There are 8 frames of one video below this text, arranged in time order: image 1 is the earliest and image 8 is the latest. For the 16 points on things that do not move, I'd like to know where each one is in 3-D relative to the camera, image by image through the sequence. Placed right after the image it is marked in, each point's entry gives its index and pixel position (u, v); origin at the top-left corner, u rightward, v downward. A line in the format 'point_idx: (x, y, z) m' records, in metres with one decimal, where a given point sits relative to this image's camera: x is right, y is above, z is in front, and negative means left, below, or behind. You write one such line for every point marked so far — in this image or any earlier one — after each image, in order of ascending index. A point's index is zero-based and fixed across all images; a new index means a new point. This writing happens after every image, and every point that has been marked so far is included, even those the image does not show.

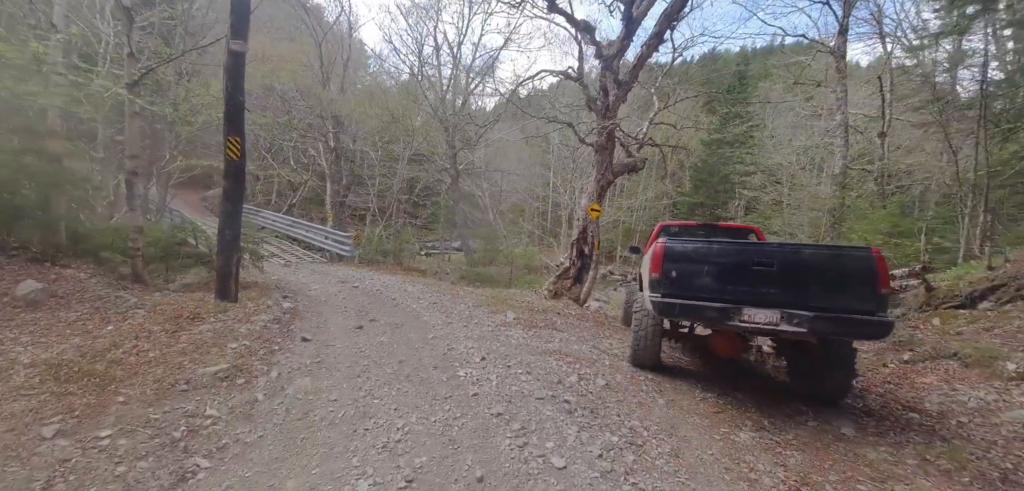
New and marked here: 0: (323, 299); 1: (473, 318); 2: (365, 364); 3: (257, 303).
0: (-3.1, -0.9, +7.3) m
1: (-0.5, -1.0, +6.1) m
2: (-1.5, -1.2, +4.4) m
3: (-3.8, -0.9, +6.5) m
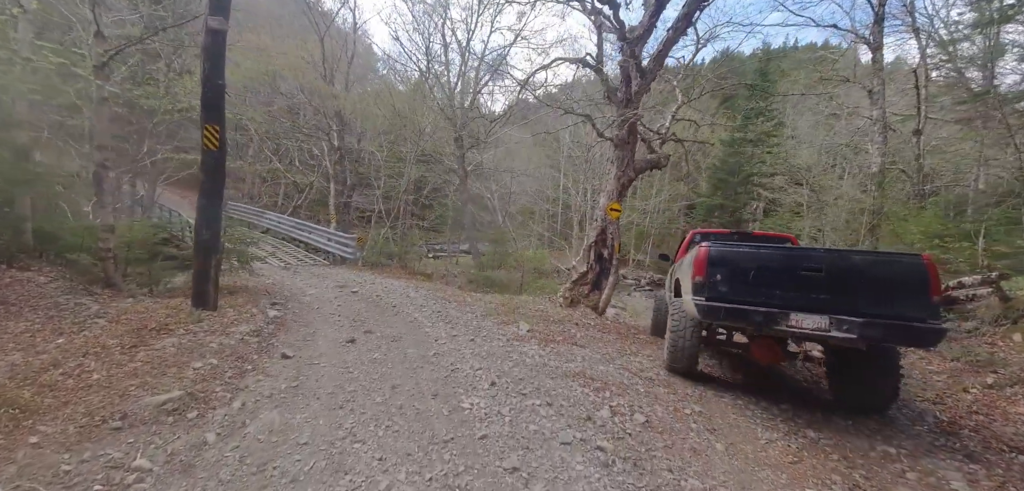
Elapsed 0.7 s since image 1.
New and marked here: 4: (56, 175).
0: (-3.0, -0.9, +6.6) m
1: (-0.4, -1.0, +5.4) m
2: (-1.3, -1.2, +3.6) m
3: (-3.6, -0.9, +5.8) m
4: (-6.6, +1.0, +6.3) m
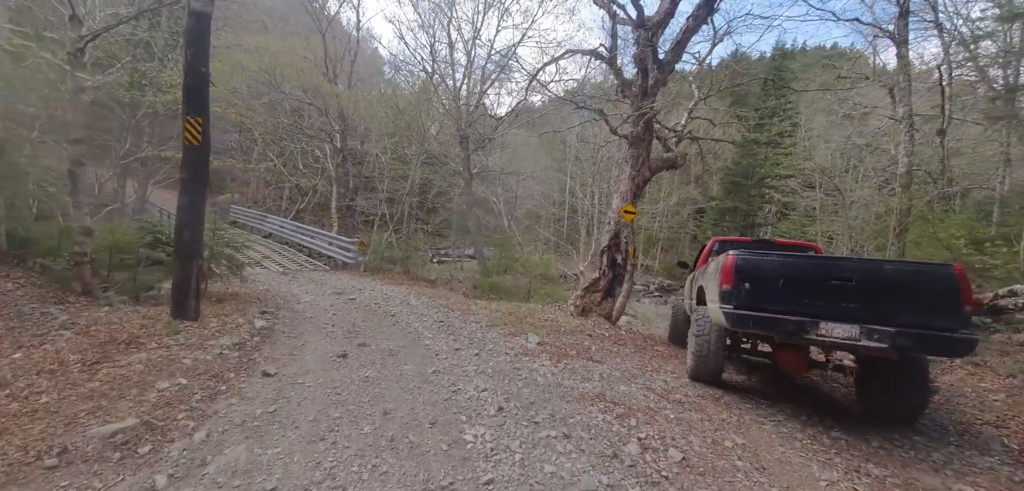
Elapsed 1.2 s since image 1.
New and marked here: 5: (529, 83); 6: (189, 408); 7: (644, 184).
0: (-2.8, -1.0, +6.1) m
1: (-0.3, -1.1, +4.9) m
2: (-1.3, -1.2, +3.1) m
3: (-3.5, -0.9, +5.4) m
4: (-6.5, +1.0, +5.9) m
5: (+0.3, +3.0, +8.1) m
6: (-2.3, -1.2, +3.2) m
7: (+2.3, +1.1, +7.6) m
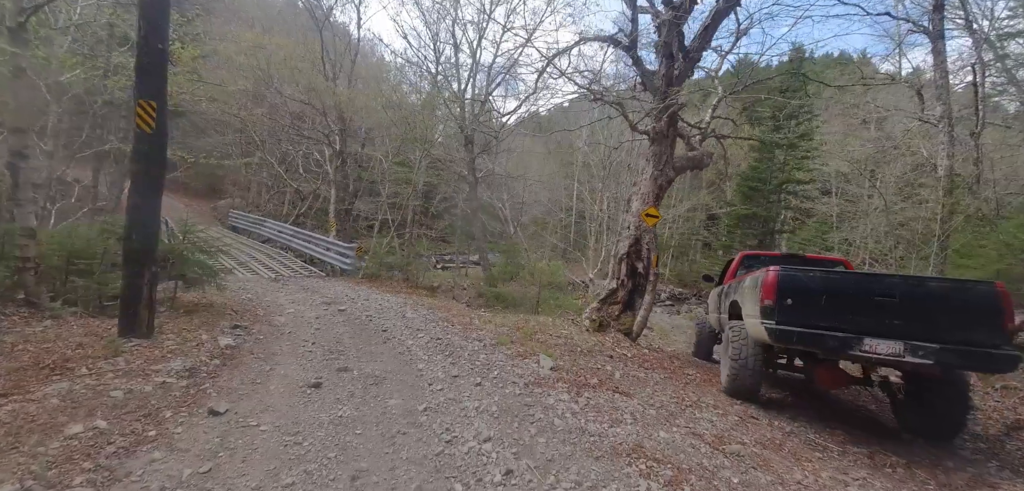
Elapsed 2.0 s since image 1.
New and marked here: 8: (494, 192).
0: (-2.7, -1.1, +5.3) m
1: (-0.2, -1.2, +4.1) m
2: (-1.2, -1.3, +2.4) m
3: (-3.5, -1.0, +4.6) m
4: (-6.4, +0.9, +5.2) m
5: (+0.5, +2.9, +7.3) m
6: (-2.3, -1.2, +2.4) m
7: (+2.4, +1.0, +6.8) m
8: (-0.8, +2.4, +19.5) m
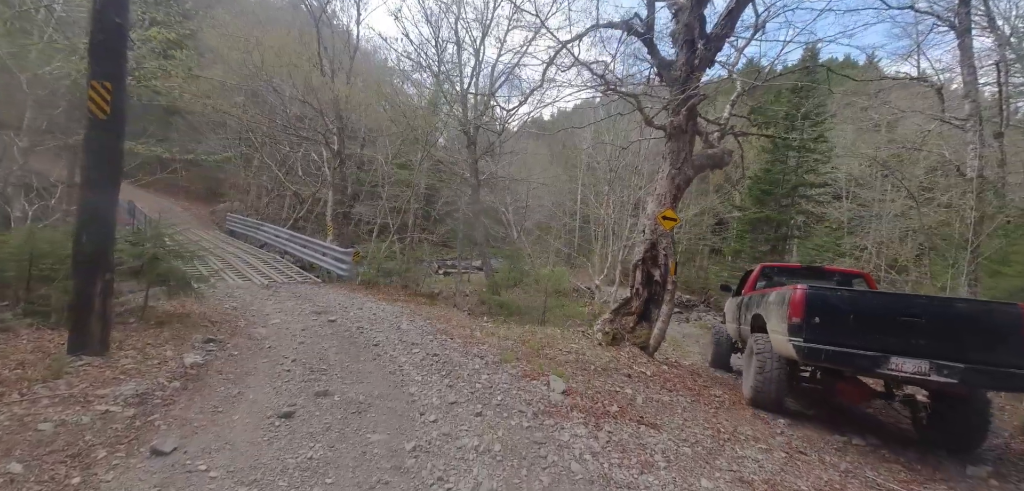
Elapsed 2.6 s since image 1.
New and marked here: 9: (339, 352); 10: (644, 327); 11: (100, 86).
0: (-2.7, -1.1, +4.8) m
1: (-0.1, -1.2, +3.5) m
2: (-1.2, -1.3, +1.8) m
3: (-3.4, -1.0, +4.1) m
4: (-6.3, +0.9, +4.7) m
5: (+0.5, +2.8, +6.8) m
6: (-2.2, -1.2, +1.8) m
7: (+2.5, +0.9, +6.2) m
8: (-0.7, +2.2, +19.0) m
9: (-1.9, -1.1, +4.7) m
10: (+1.8, -1.1, +6.1) m
11: (-3.4, +1.3, +3.6) m
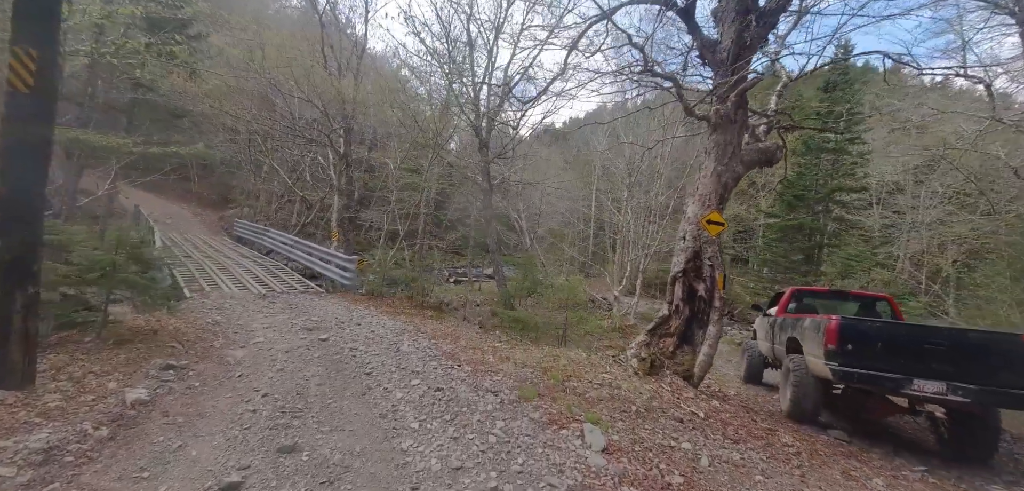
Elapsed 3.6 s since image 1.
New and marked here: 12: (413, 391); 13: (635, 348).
0: (-2.5, -1.2, +4.0) m
1: (0.0, -1.3, +2.6) m
2: (-1.1, -1.3, +1.0) m
3: (-3.2, -1.1, +3.3) m
4: (-6.1, +0.8, +4.0) m
5: (+0.8, +2.7, +6.0) m
6: (-2.1, -1.2, +1.0) m
7: (+2.7, +0.8, +5.3) m
8: (-0.1, +1.9, +18.2) m
9: (-1.7, -1.2, +3.9) m
10: (+2.1, -1.2, +5.1) m
11: (-3.3, +1.3, +2.9) m
12: (-0.8, -1.2, +3.6) m
13: (+1.4, -1.2, +5.1) m
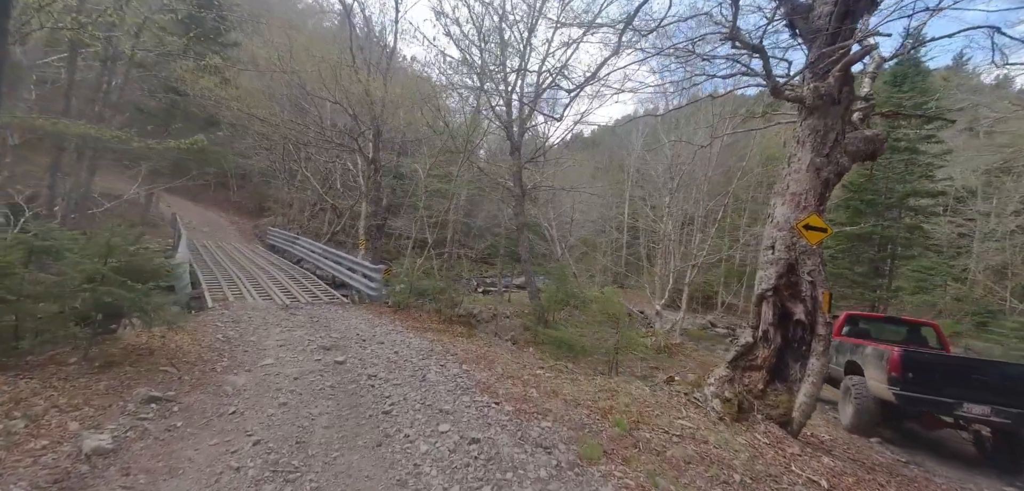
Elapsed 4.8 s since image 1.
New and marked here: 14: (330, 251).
0: (-2.1, -1.2, +3.3) m
1: (+0.3, -1.3, +1.8) m
2: (-0.9, -1.3, +0.2) m
3: (-2.9, -1.1, +2.6) m
4: (-5.7, +0.8, +3.6) m
5: (+1.3, +2.5, +5.2) m
6: (-1.9, -1.2, +0.3) m
7: (+3.2, +0.6, +4.3) m
8: (+1.2, +1.5, +17.4) m
9: (-1.3, -1.3, +3.1) m
10: (+2.5, -1.3, +4.2) m
11: (-2.9, +1.2, +2.3) m
12: (-0.5, -1.3, +2.8) m
13: (+1.9, -1.3, +4.2) m
14: (-5.2, -0.1, +12.3) m
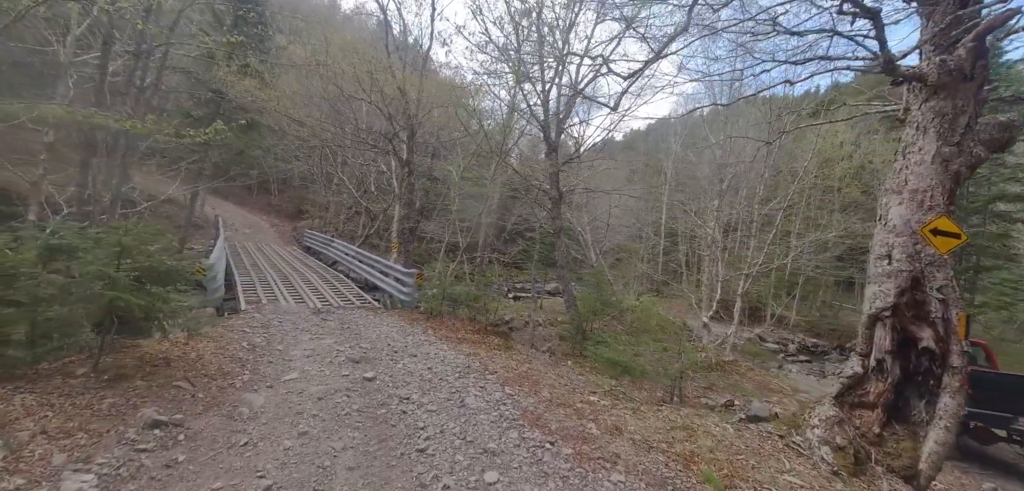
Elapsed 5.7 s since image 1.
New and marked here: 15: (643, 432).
0: (-1.7, -1.3, +2.8) m
1: (+0.6, -1.3, +1.2) m
2: (-0.7, -1.3, -0.4) m
3: (-2.5, -1.1, +2.2) m
4: (-5.3, +0.8, +3.4) m
5: (+1.9, +2.5, +4.5) m
6: (-1.8, -1.2, -0.1) m
7: (+3.7, +0.6, +3.5) m
8: (+2.6, +1.3, +16.7) m
9: (-0.9, -1.3, +2.6) m
10: (+2.9, -1.4, +3.4) m
11: (-2.6, +1.2, +1.9) m
12: (-0.1, -1.3, +2.2) m
13: (+2.3, -1.4, +3.4) m
14: (-4.2, -0.2, +12.0) m
15: (+1.0, -1.4, +3.3) m
